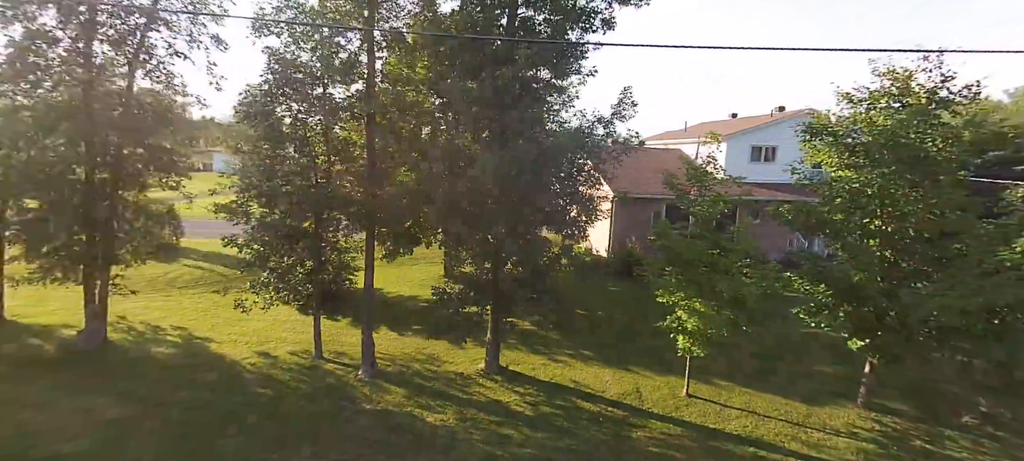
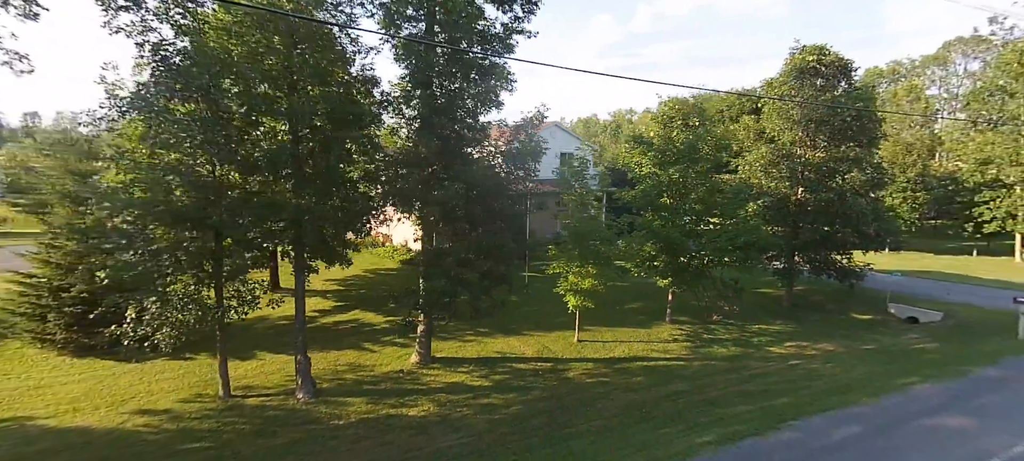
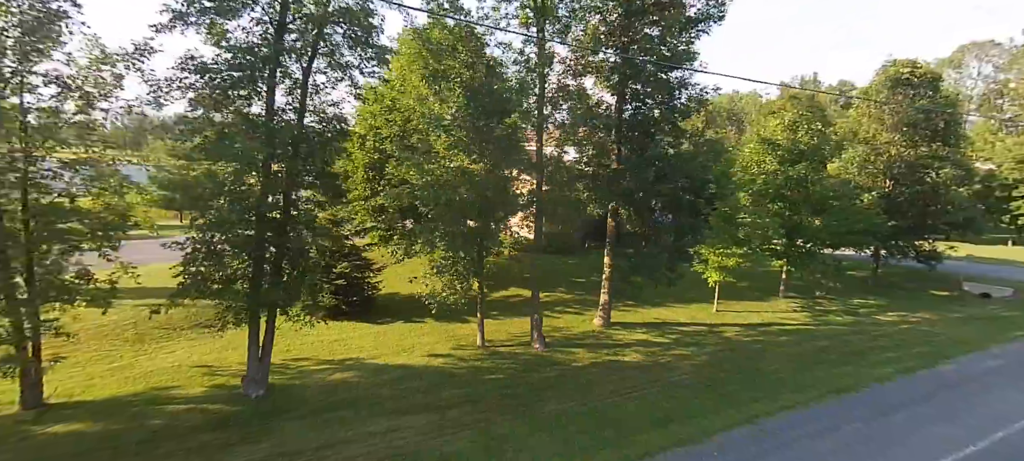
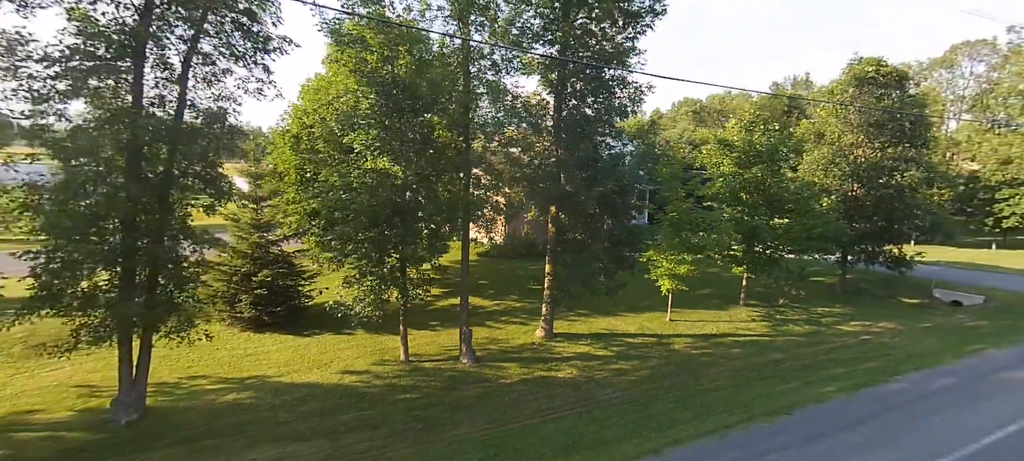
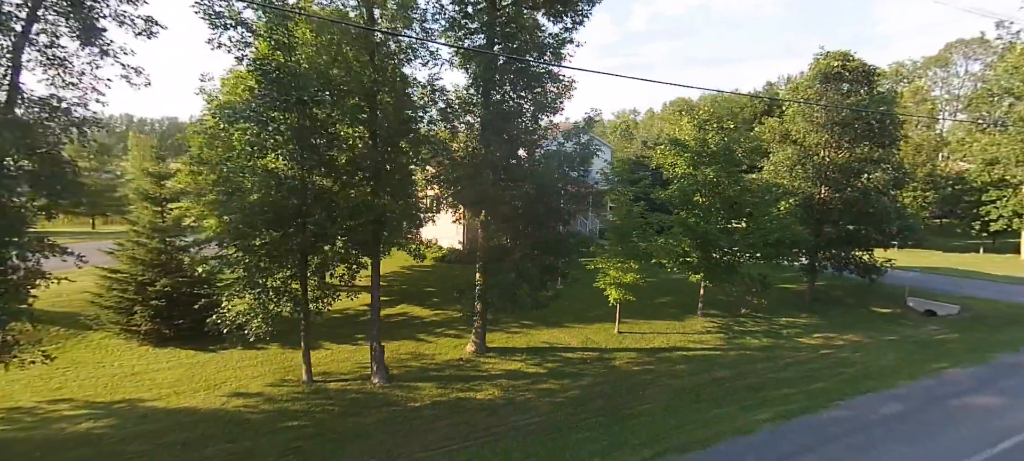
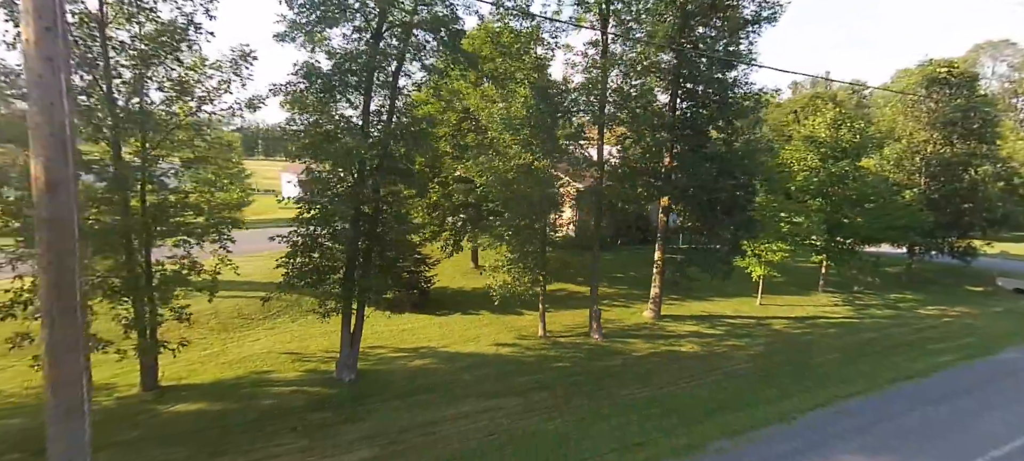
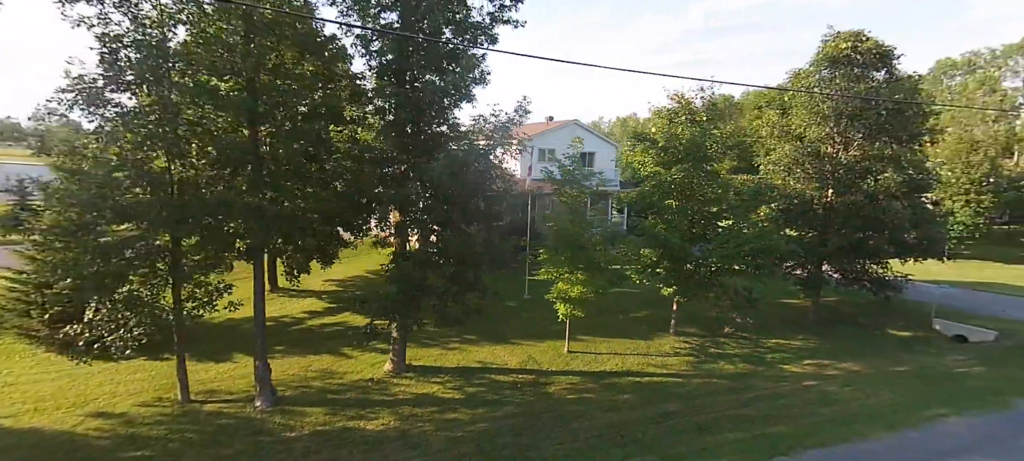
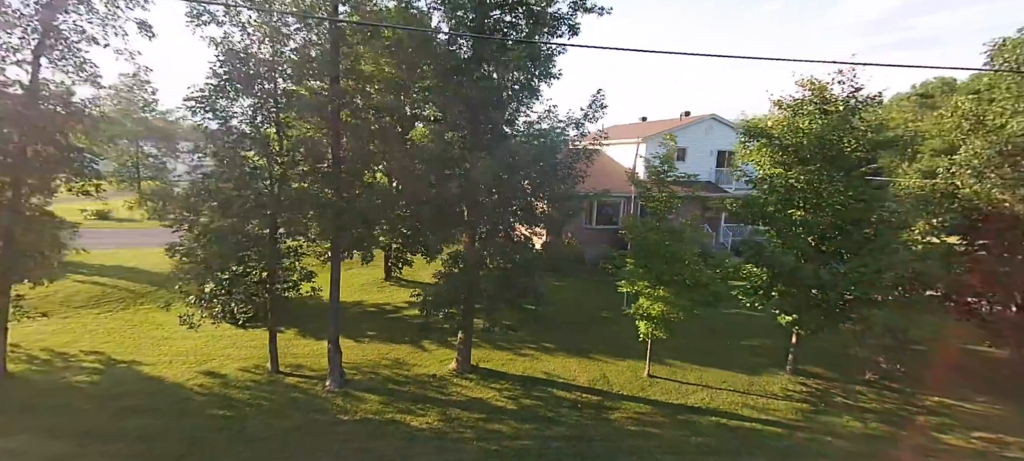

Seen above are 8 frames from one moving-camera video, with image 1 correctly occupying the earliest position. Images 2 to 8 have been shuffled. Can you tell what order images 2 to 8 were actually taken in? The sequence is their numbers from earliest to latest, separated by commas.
8, 7, 2, 5, 4, 3, 6
